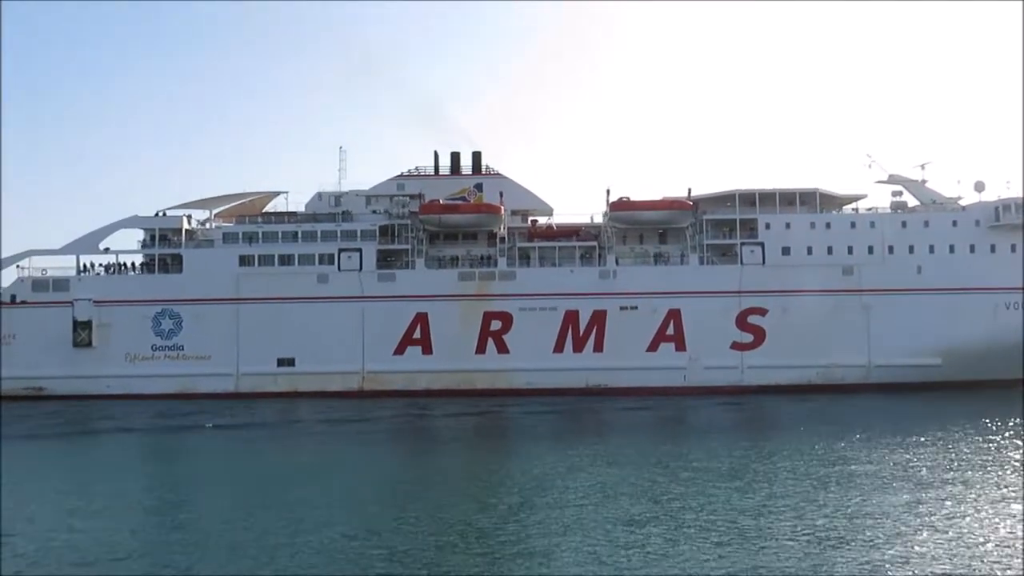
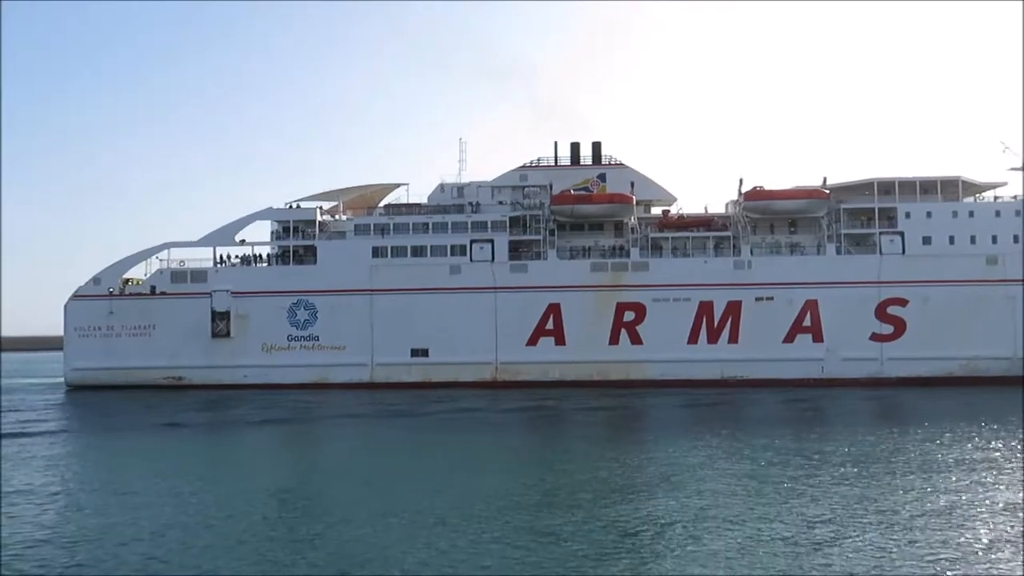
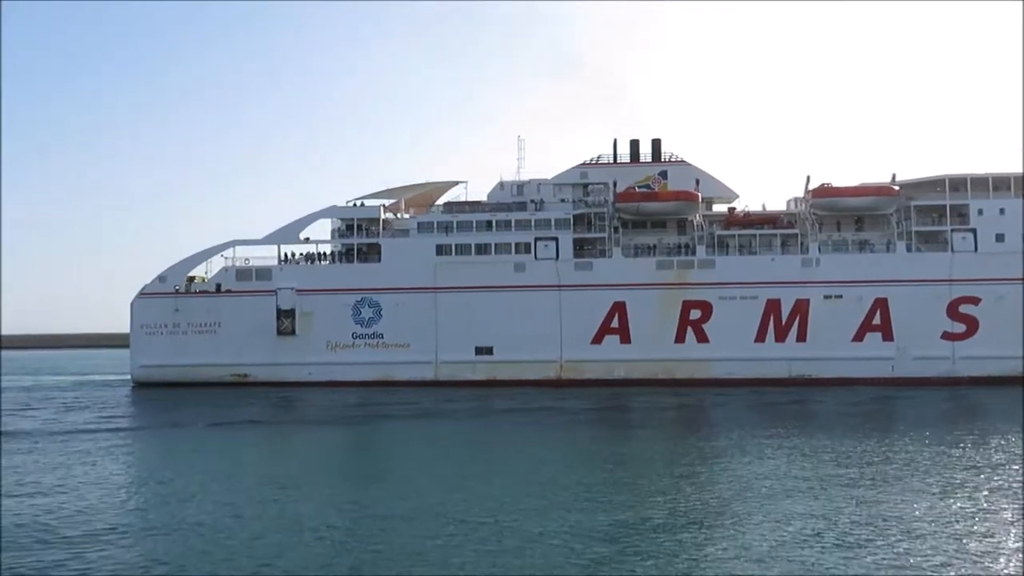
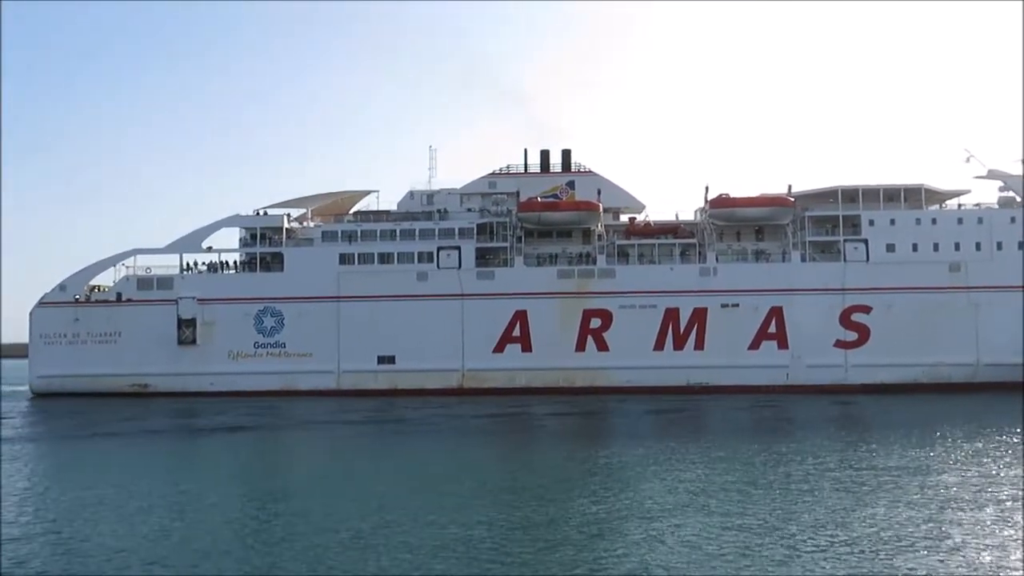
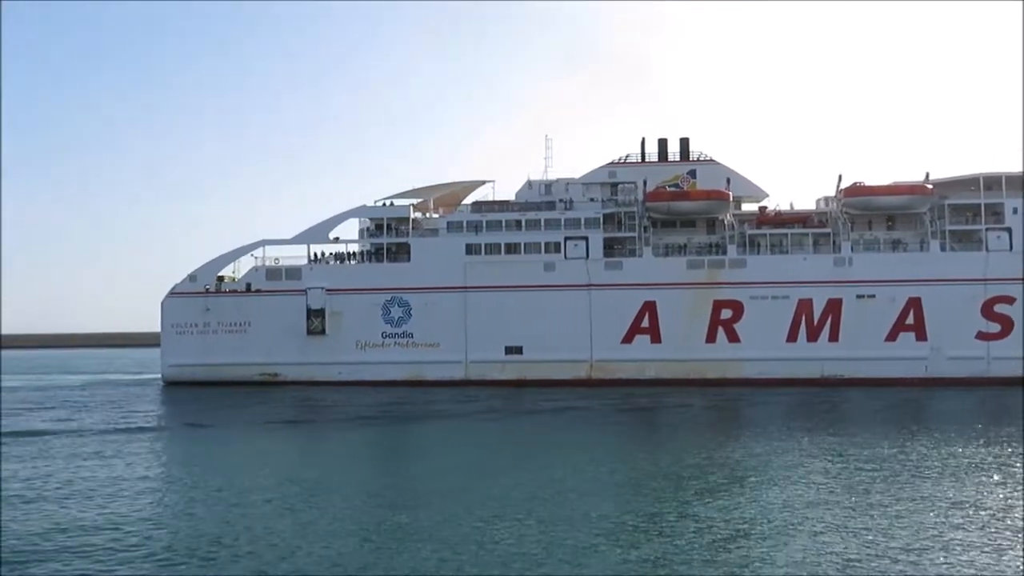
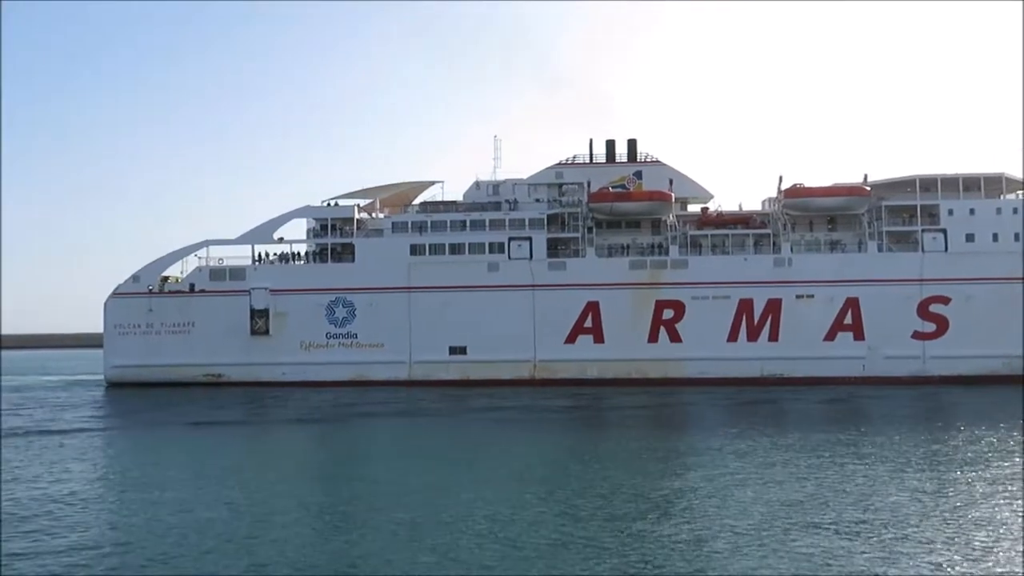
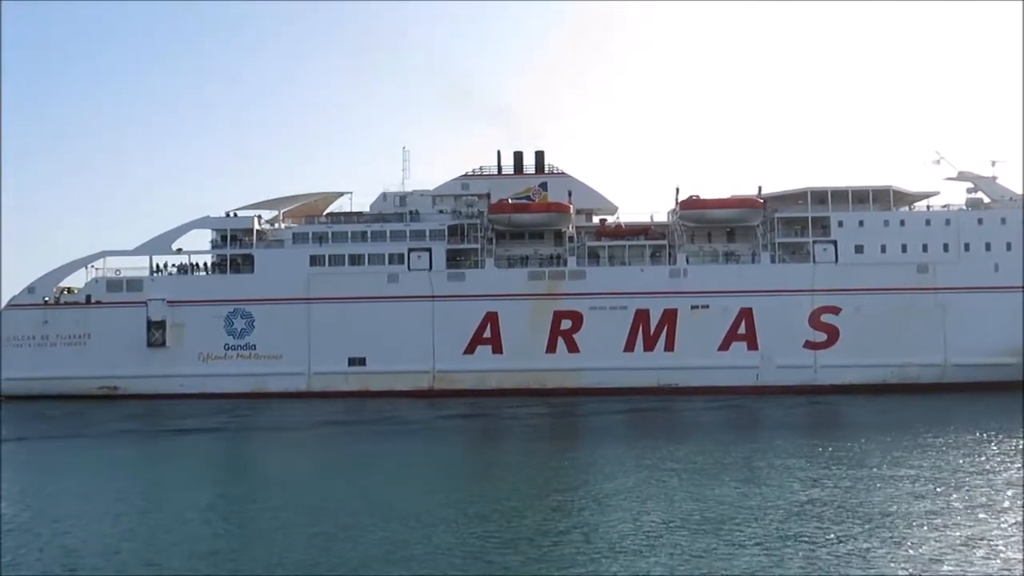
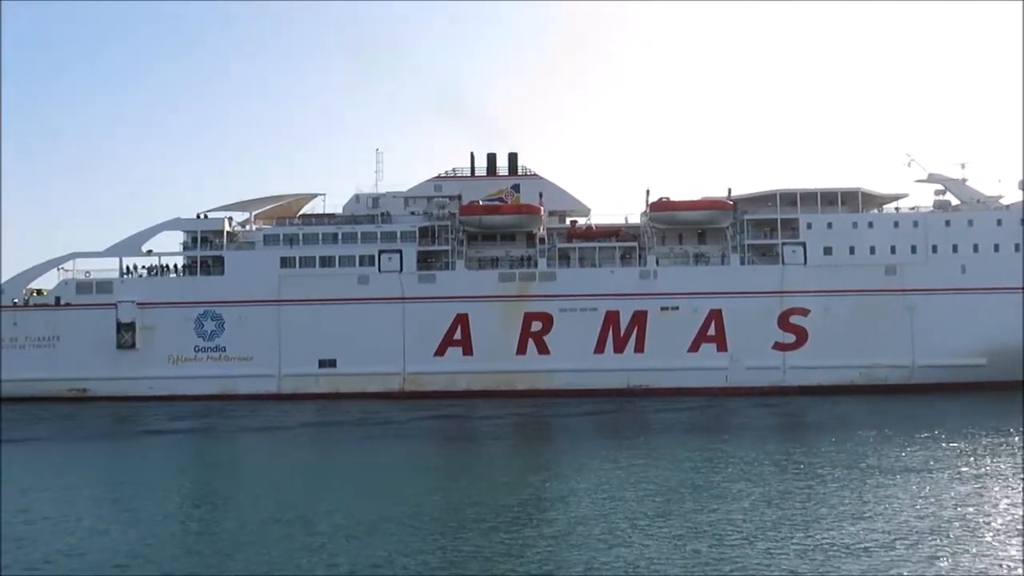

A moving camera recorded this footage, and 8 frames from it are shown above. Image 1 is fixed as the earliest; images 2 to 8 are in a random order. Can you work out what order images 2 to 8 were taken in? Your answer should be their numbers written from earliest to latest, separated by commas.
8, 7, 4, 2, 6, 3, 5
